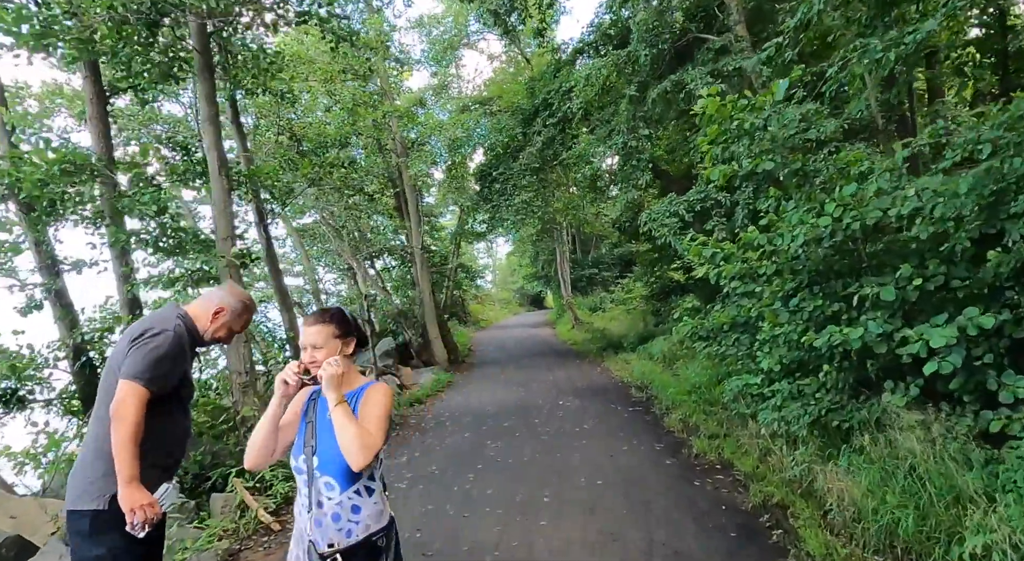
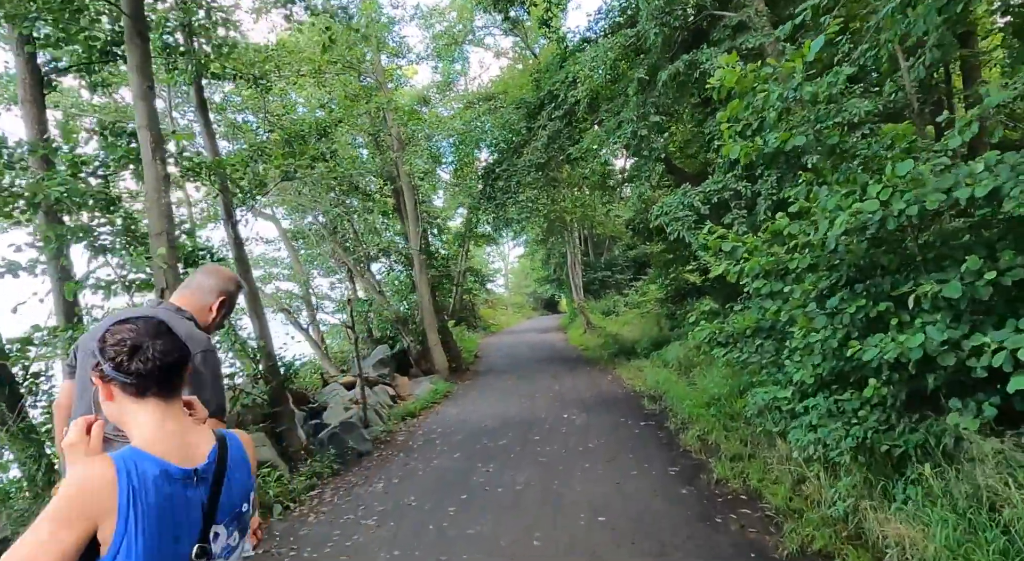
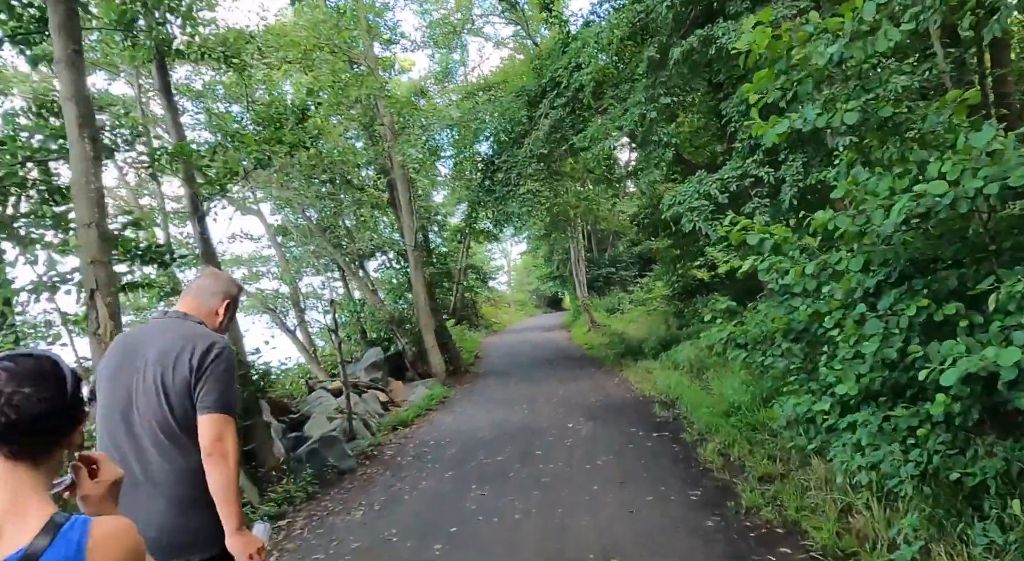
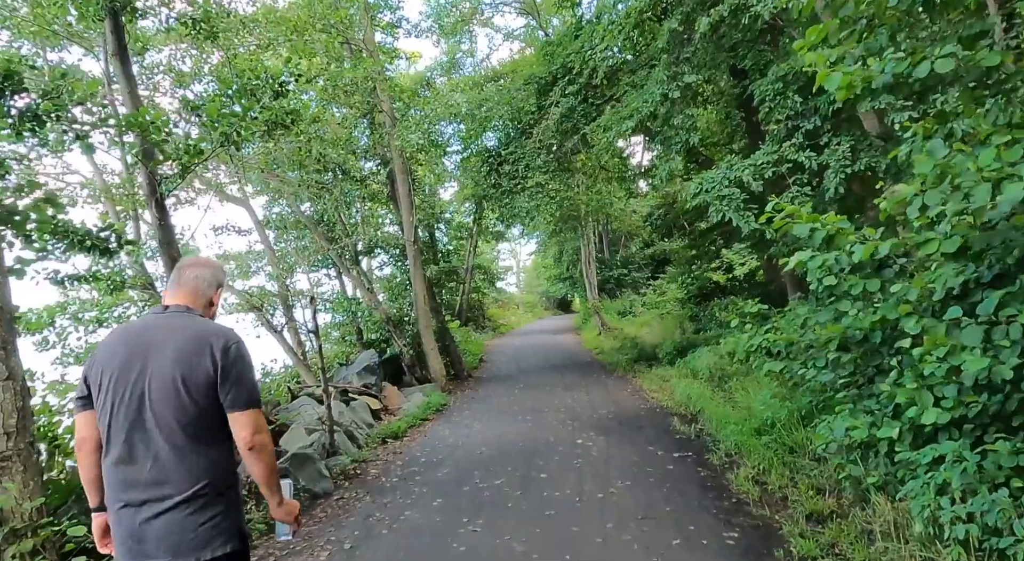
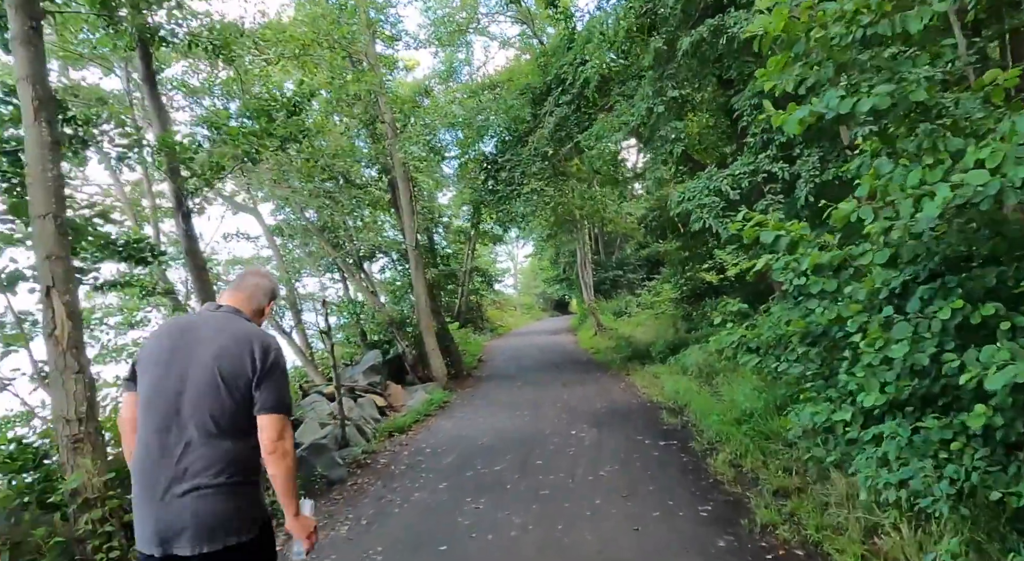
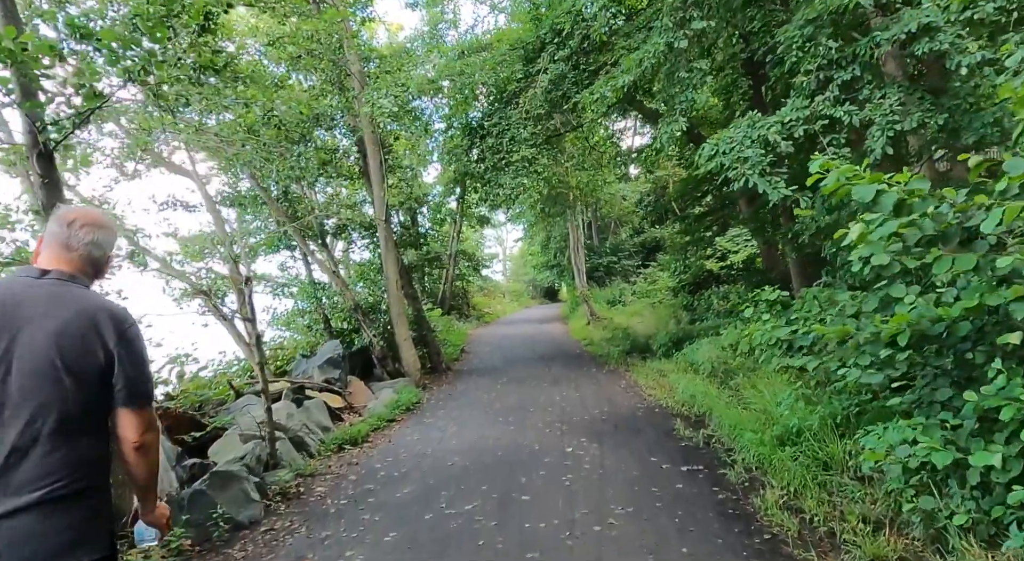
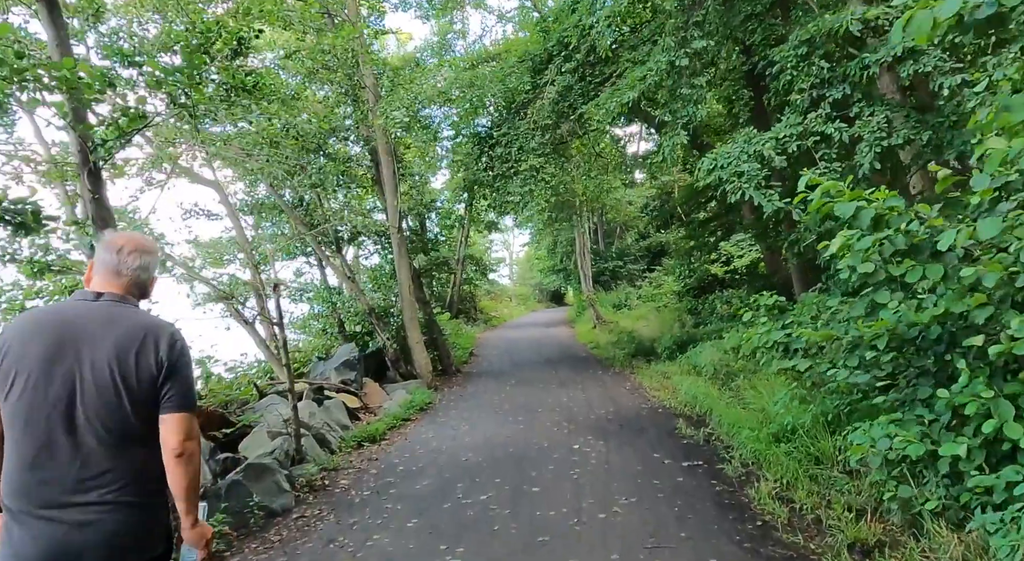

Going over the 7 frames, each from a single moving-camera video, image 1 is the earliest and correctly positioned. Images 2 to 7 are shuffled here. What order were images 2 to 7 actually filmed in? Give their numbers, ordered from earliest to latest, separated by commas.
2, 3, 5, 4, 7, 6
